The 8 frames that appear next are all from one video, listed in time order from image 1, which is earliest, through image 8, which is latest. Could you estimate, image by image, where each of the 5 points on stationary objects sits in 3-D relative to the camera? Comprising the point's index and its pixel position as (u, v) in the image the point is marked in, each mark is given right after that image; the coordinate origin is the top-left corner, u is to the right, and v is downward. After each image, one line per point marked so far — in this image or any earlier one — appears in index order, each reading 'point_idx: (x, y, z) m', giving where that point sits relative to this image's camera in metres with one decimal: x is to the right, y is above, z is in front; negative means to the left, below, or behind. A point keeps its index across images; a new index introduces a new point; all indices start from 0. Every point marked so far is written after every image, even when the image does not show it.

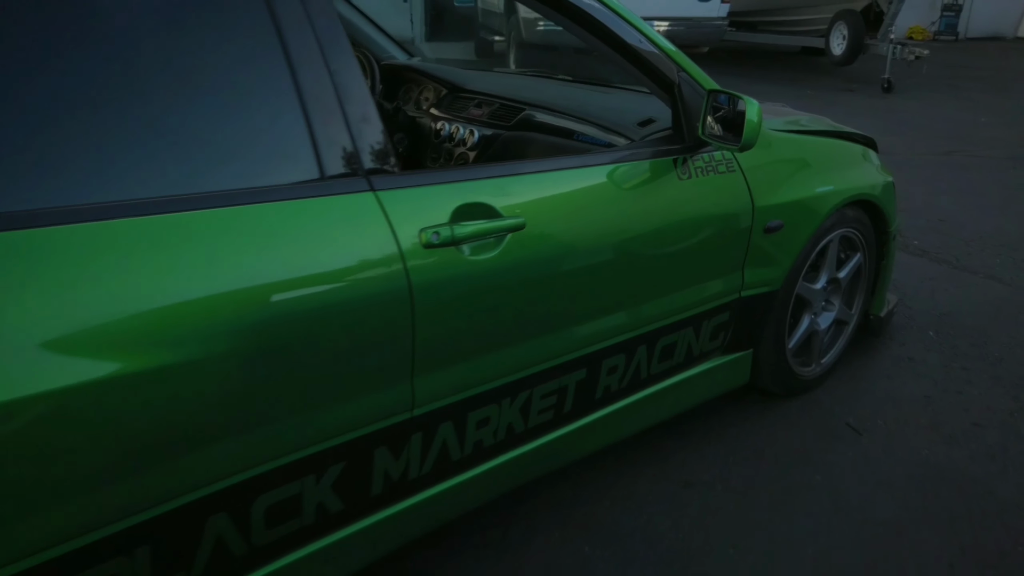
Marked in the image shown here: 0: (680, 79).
0: (+0.5, +0.6, +2.2) m
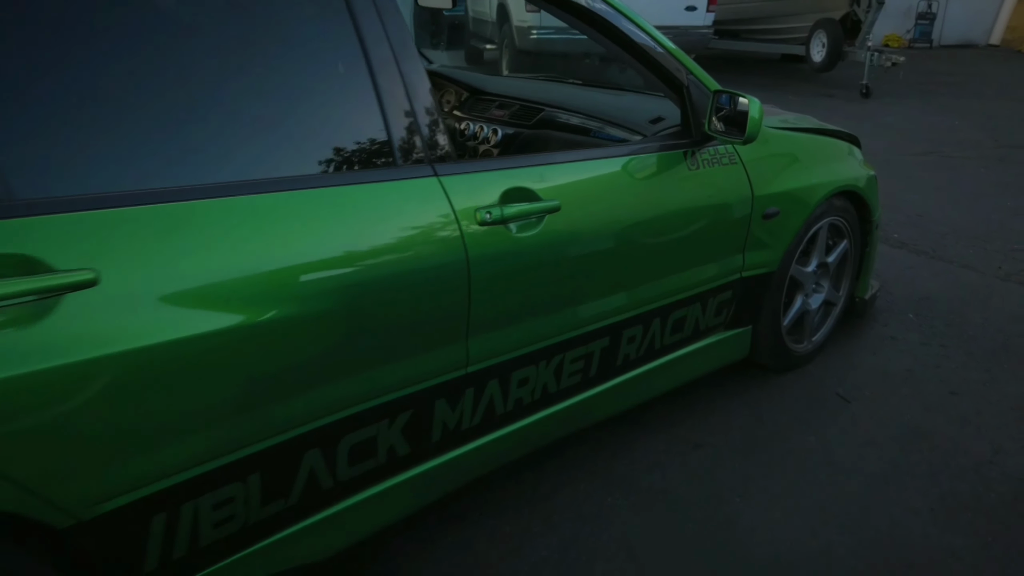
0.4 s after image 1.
0: (+0.6, +0.7, +2.5) m
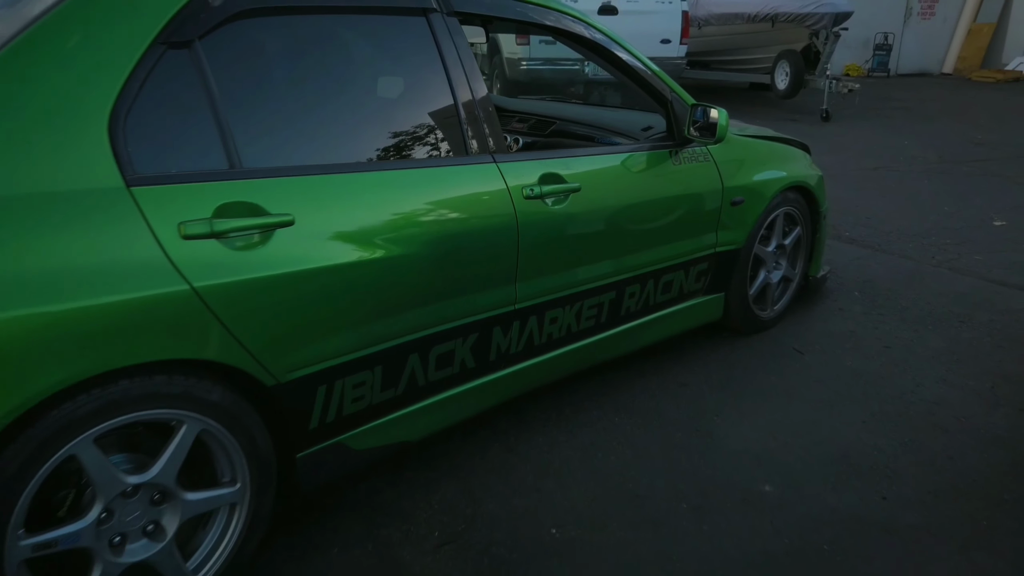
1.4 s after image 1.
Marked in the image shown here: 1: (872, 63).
0: (+0.7, +0.8, +3.3) m
1: (+8.3, +5.2, +17.7) m
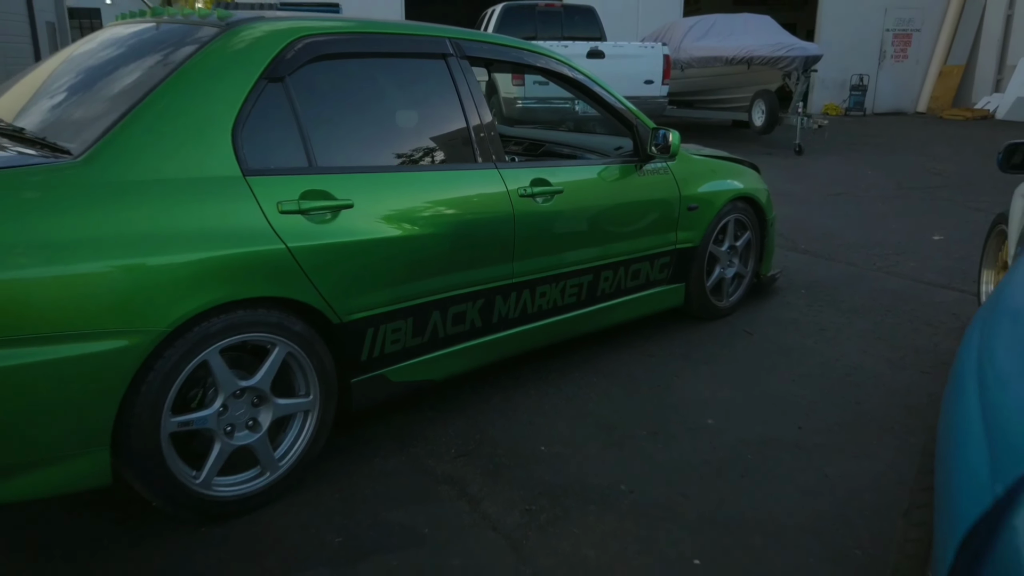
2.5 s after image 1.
0: (+0.7, +0.9, +4.1) m
1: (+8.2, +4.5, +18.7) m
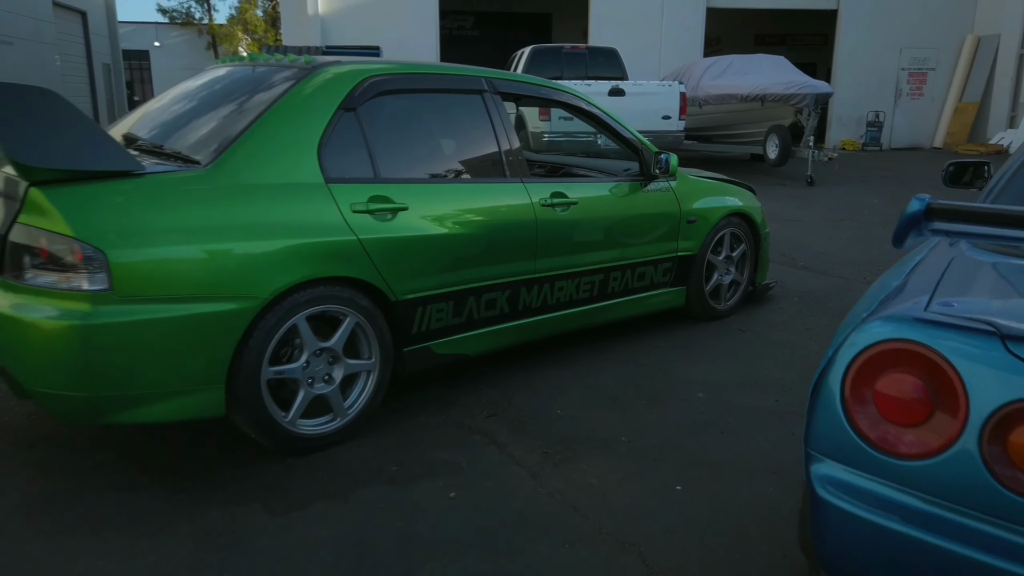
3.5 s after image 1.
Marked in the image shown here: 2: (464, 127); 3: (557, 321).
0: (+0.8, +0.9, +4.8) m
1: (+8.8, +3.8, +19.3) m
2: (-0.3, +0.8, +4.0) m
3: (+0.2, -0.2, +4.3) m
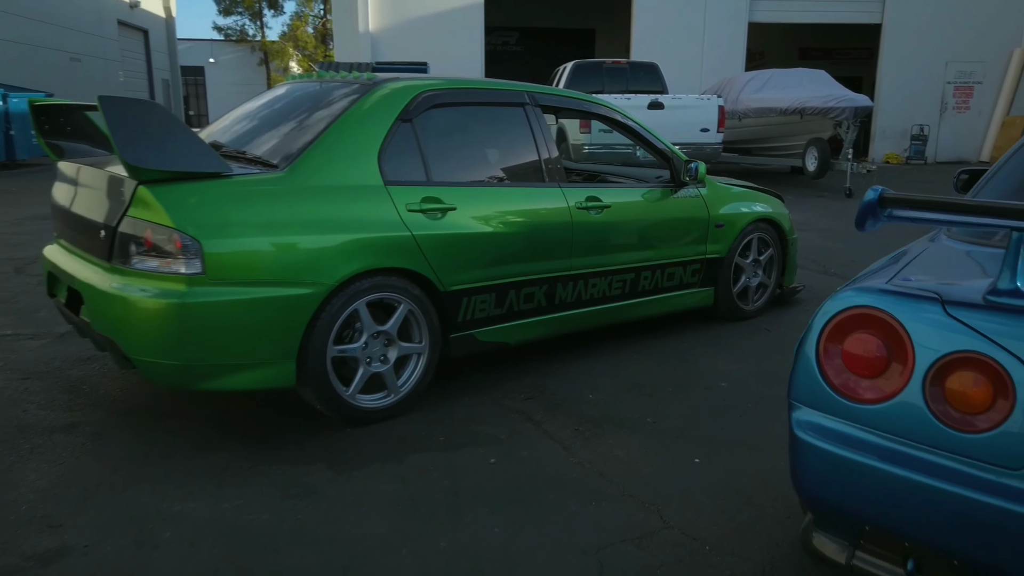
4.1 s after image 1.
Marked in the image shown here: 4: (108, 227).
0: (+1.1, +0.9, +5.1) m
1: (+9.9, +3.4, +19.3) m
2: (0.0, +0.9, +4.4) m
3: (+0.5, -0.2, +4.7) m
4: (-1.8, +0.3, +3.4) m
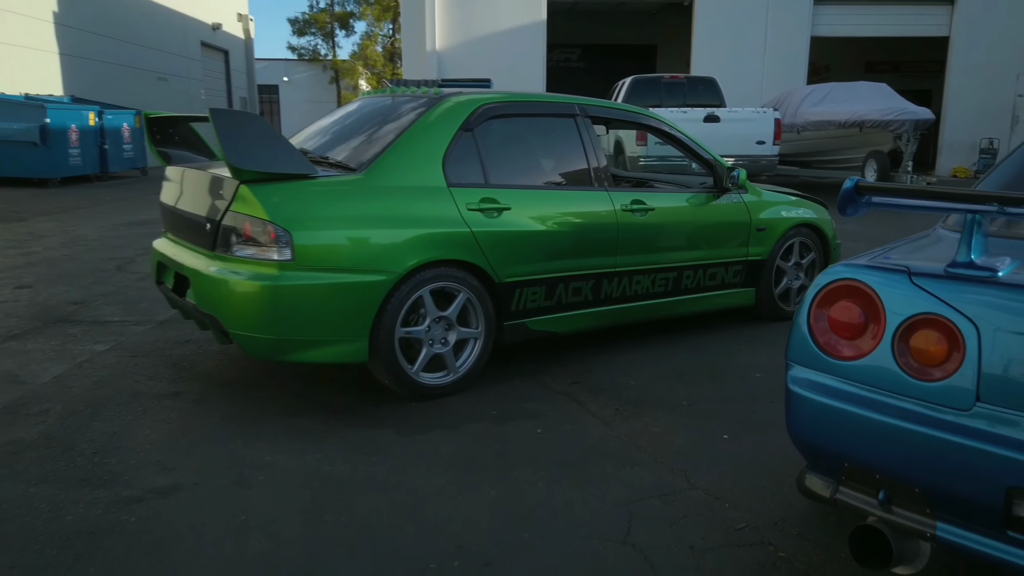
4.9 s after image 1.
0: (+1.5, +0.9, +5.5) m
1: (+11.4, +3.0, +18.9) m
2: (+0.3, +0.9, +4.8) m
3: (+0.8, -0.1, +5.1) m
4: (-1.5, +0.3, +4.0) m
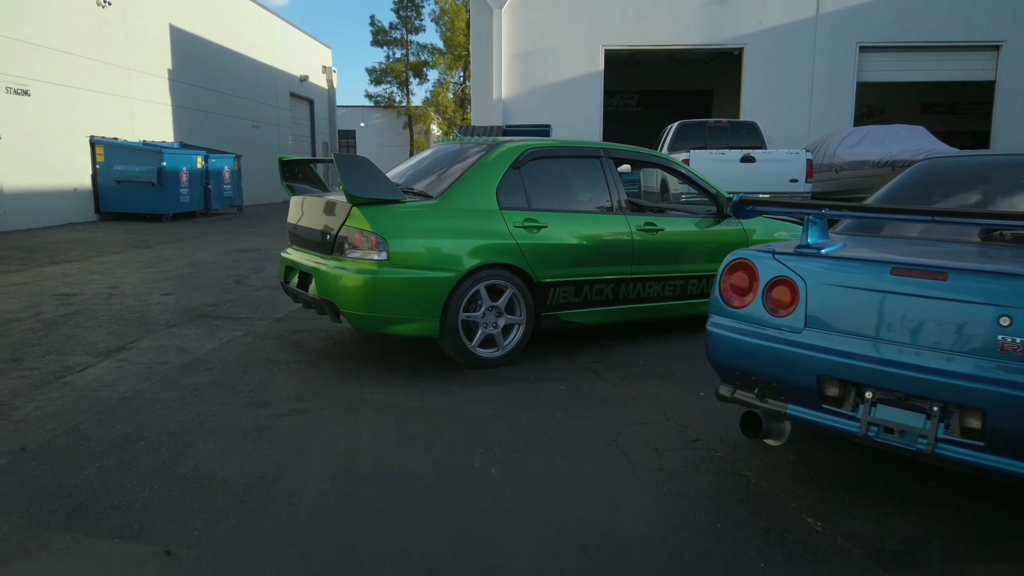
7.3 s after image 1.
0: (+1.8, +0.8, +6.8) m
1: (+12.9, +2.1, +19.4) m
2: (+0.6, +0.9, +6.3) m
3: (+1.1, -0.2, +6.4) m
4: (-1.3, +0.4, +5.5) m
